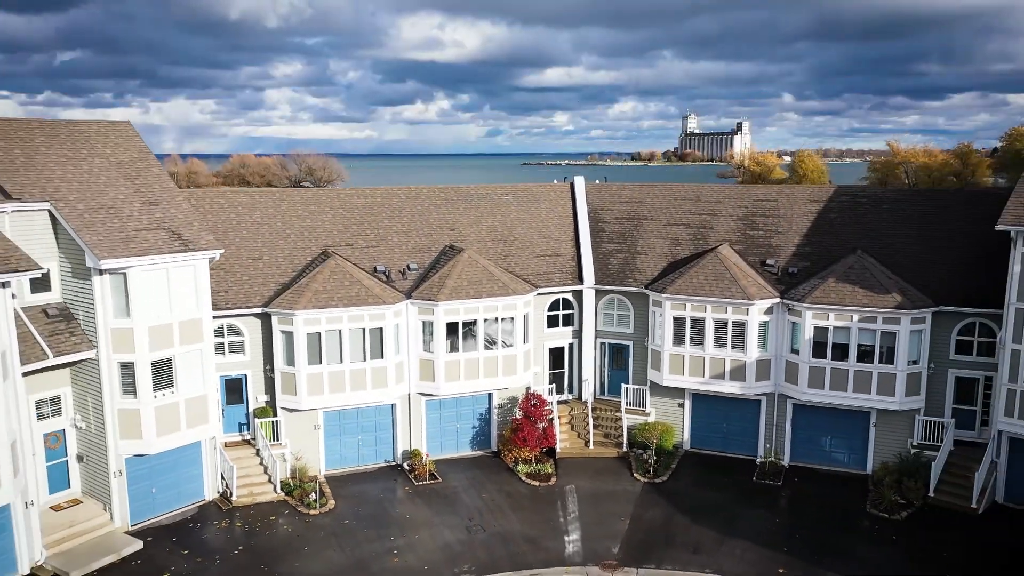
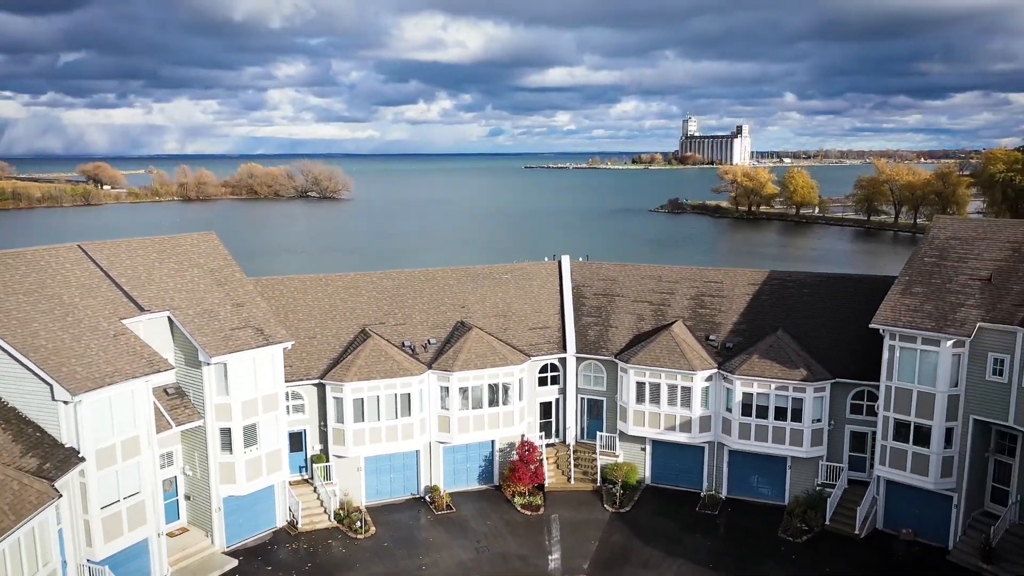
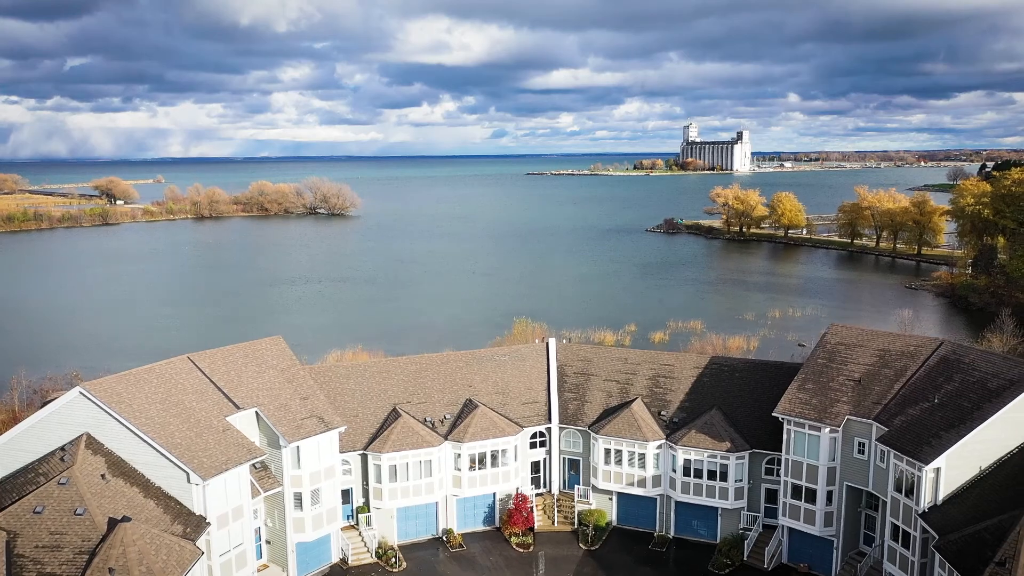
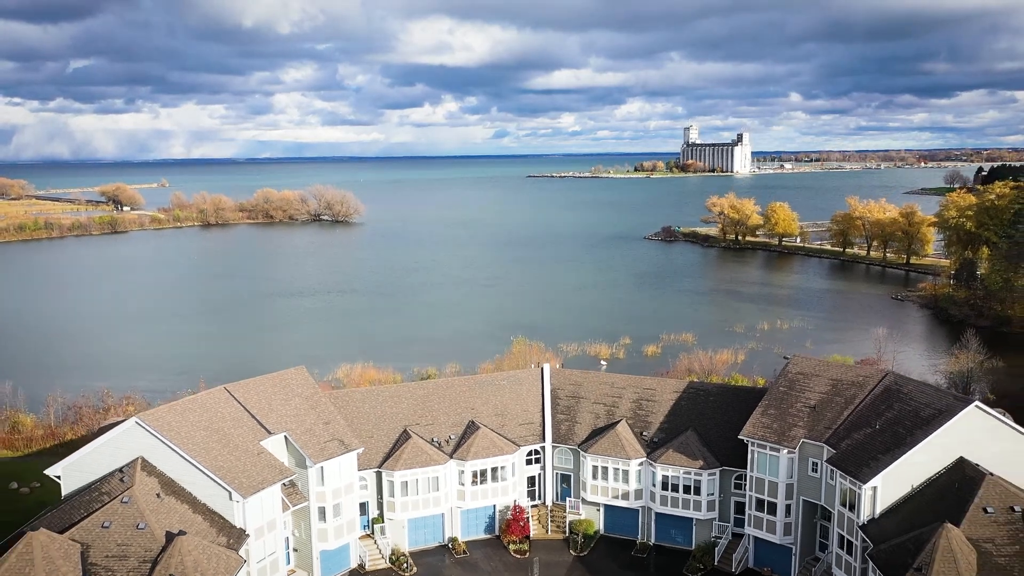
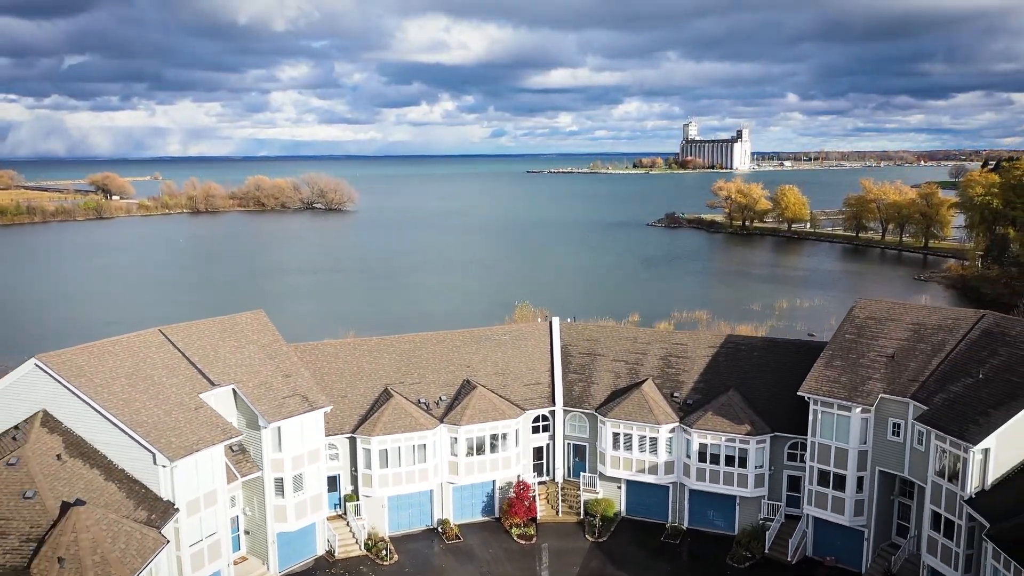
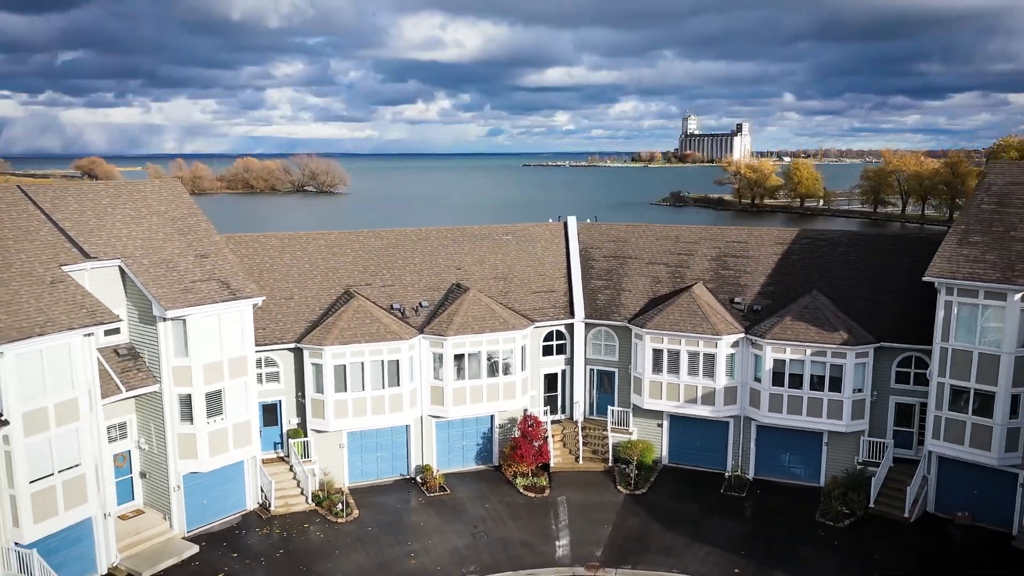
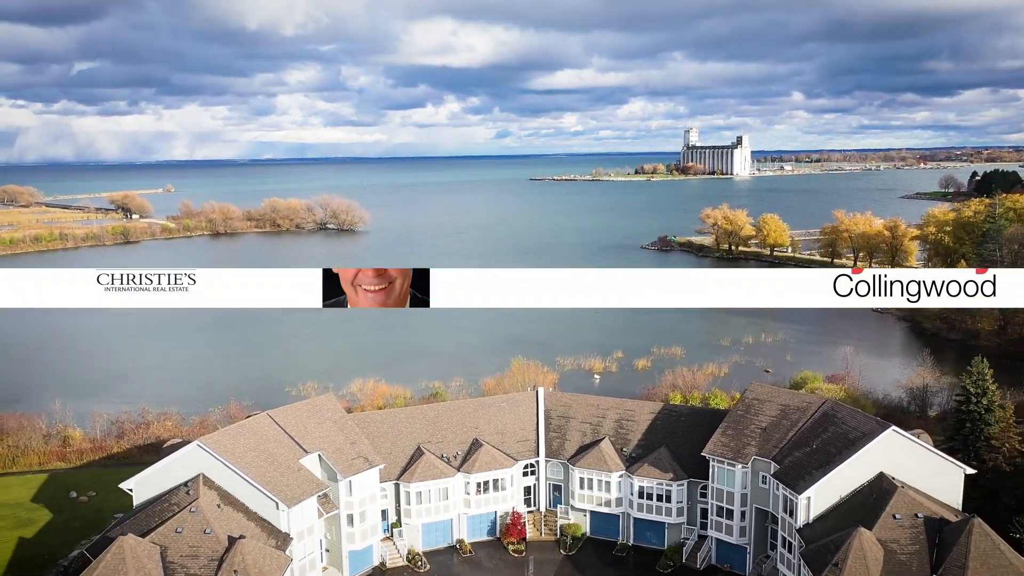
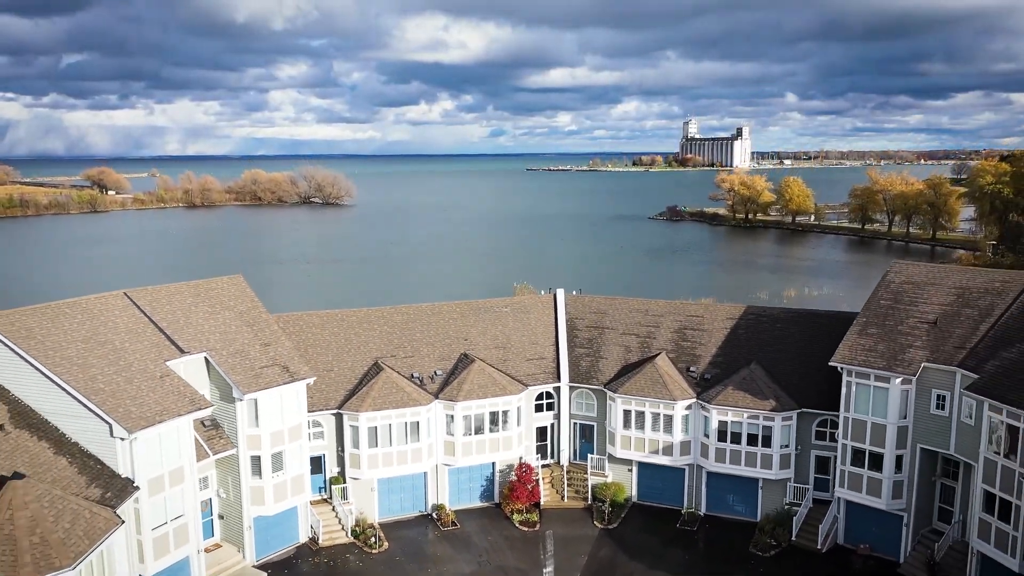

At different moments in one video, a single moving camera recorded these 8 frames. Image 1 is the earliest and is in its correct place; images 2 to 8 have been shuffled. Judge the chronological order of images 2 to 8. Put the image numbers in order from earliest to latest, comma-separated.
6, 2, 8, 5, 3, 4, 7
